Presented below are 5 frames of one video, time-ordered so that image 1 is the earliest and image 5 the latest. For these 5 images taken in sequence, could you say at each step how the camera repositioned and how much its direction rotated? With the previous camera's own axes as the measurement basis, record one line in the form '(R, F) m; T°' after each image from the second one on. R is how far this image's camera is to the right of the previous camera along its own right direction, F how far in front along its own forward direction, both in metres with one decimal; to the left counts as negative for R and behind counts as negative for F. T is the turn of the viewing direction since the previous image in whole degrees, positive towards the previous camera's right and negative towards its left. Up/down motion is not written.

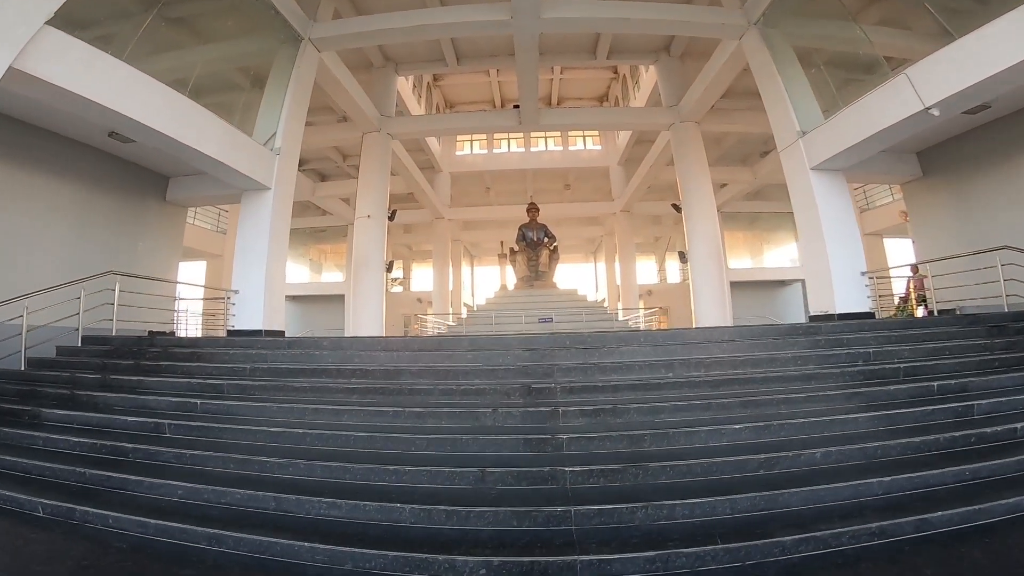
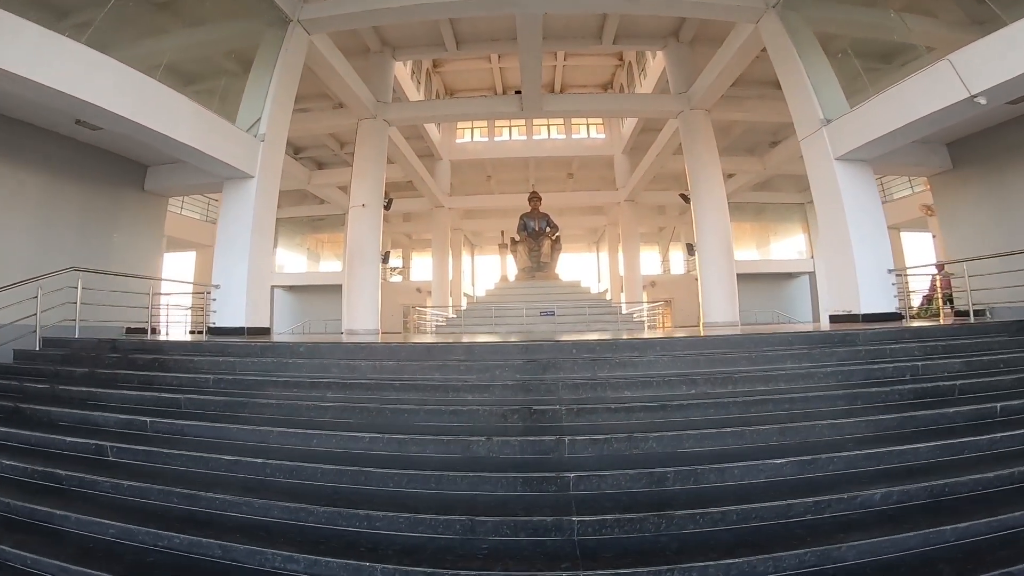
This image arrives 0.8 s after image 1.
(0.0, +0.5) m; 0°
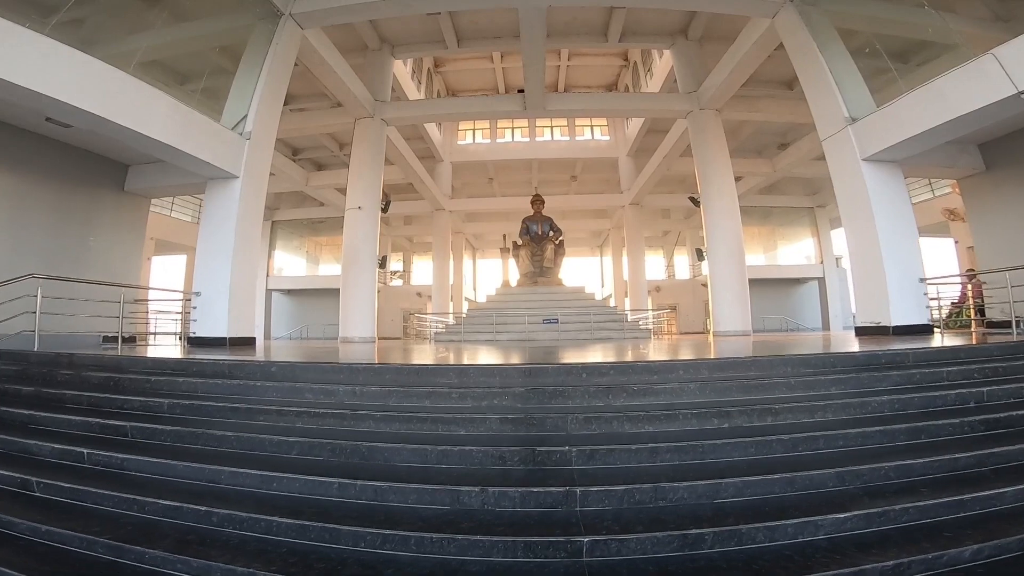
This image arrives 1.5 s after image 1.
(0.0, +0.4) m; 0°
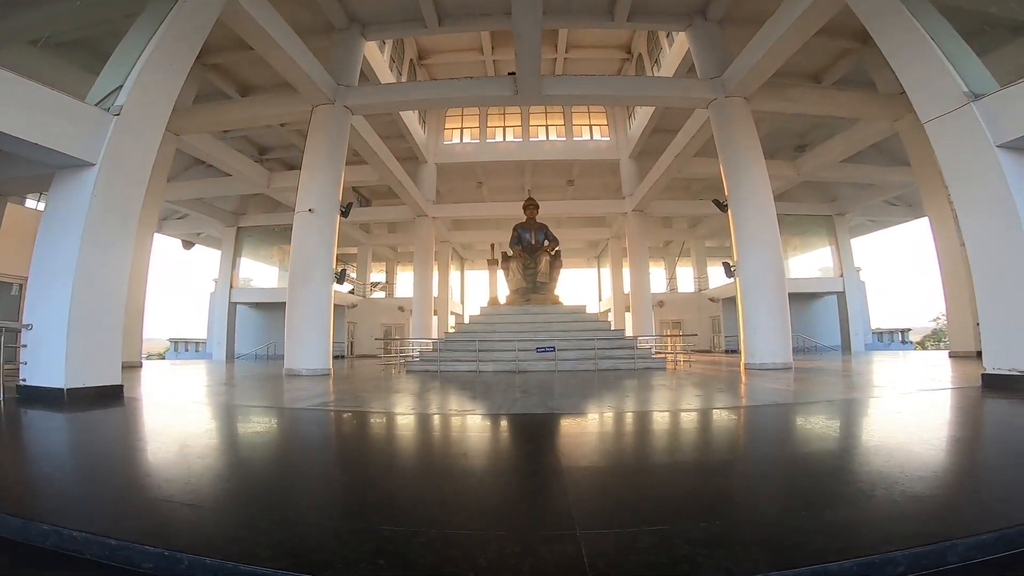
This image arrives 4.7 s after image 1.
(+0.1, +1.9) m; +1°
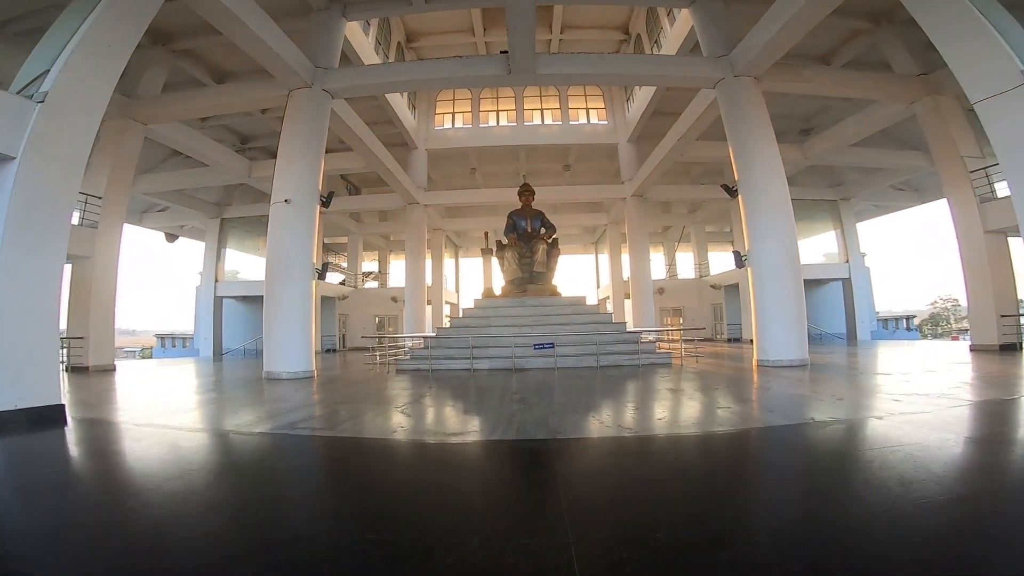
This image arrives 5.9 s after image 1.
(0.0, +0.6) m; 0°
